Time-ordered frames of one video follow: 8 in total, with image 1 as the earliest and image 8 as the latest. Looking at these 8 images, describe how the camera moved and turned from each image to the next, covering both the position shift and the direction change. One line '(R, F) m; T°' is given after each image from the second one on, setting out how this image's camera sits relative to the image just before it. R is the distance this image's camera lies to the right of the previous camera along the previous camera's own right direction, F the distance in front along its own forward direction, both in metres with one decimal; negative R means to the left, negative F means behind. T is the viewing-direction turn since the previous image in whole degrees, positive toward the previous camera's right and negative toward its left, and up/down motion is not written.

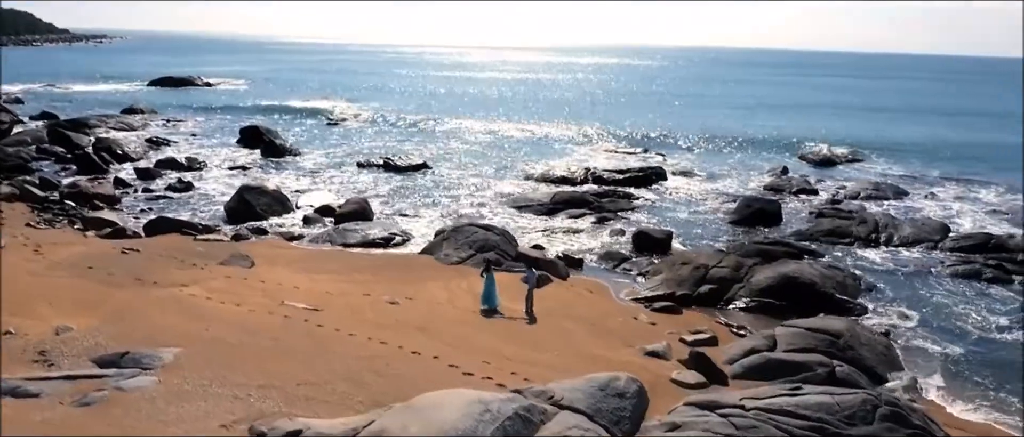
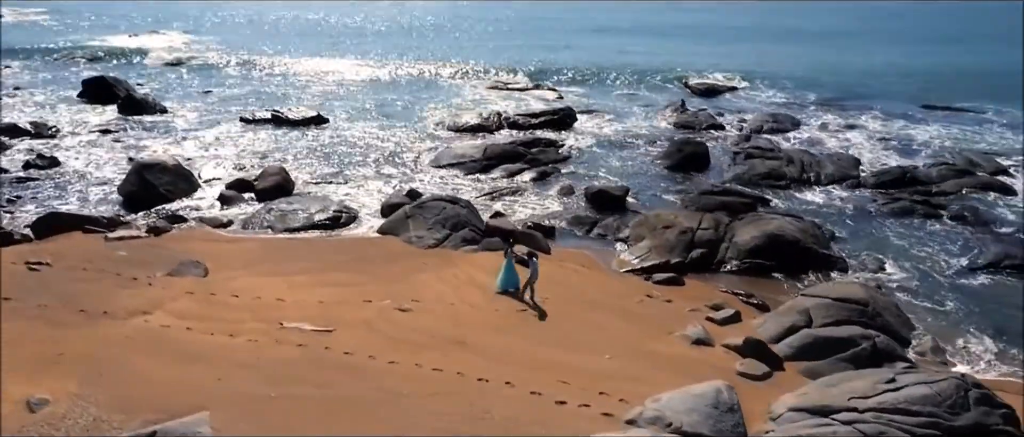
(-3.1, +1.6) m; +13°
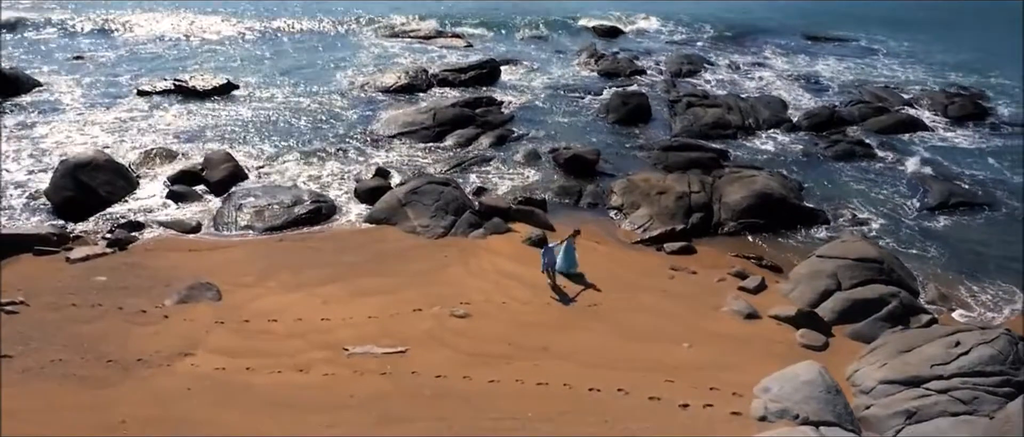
(-3.1, +0.7) m; +11°
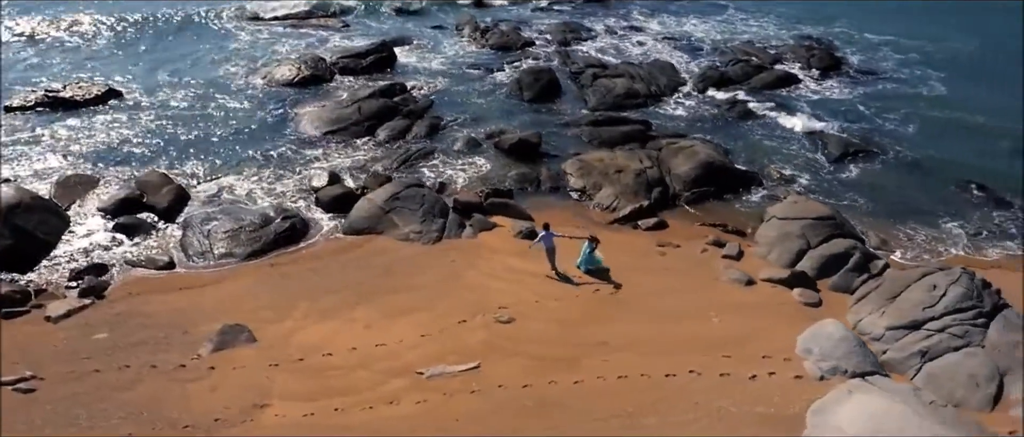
(-3.3, 0.0) m; +13°
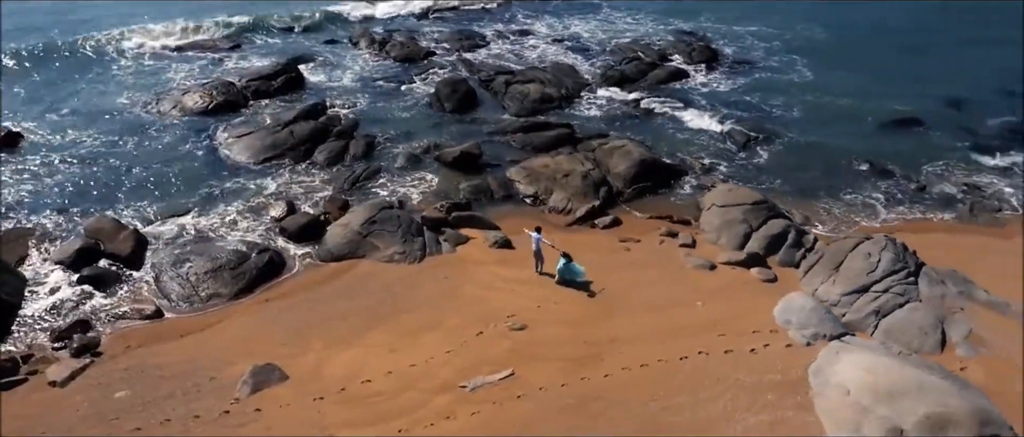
(-2.5, -0.7) m; +11°
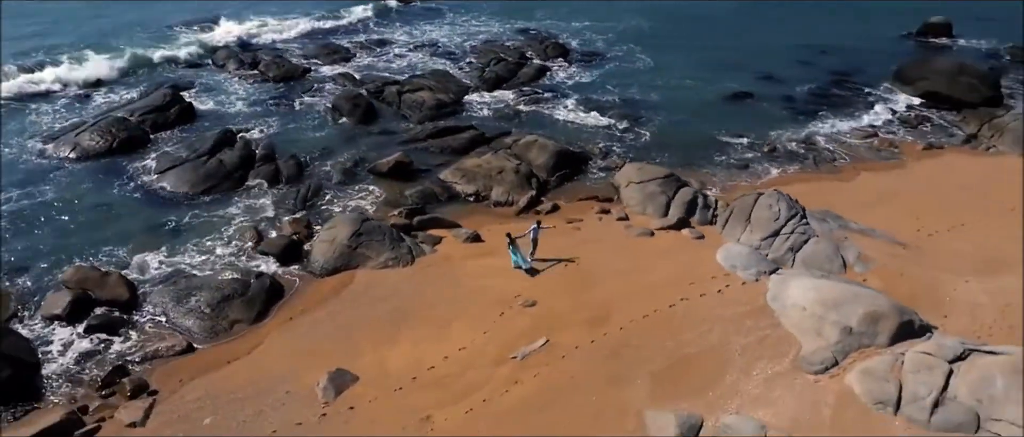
(-4.0, -1.7) m; +15°
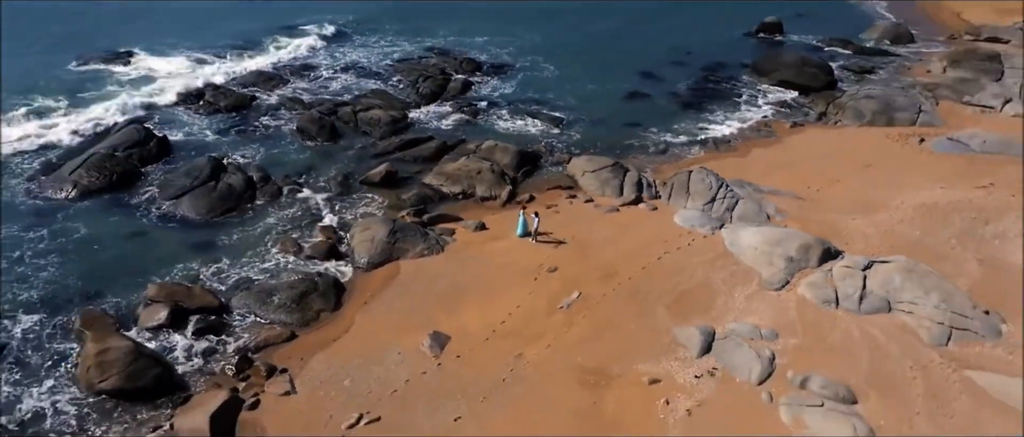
(-4.5, -3.7) m; +12°
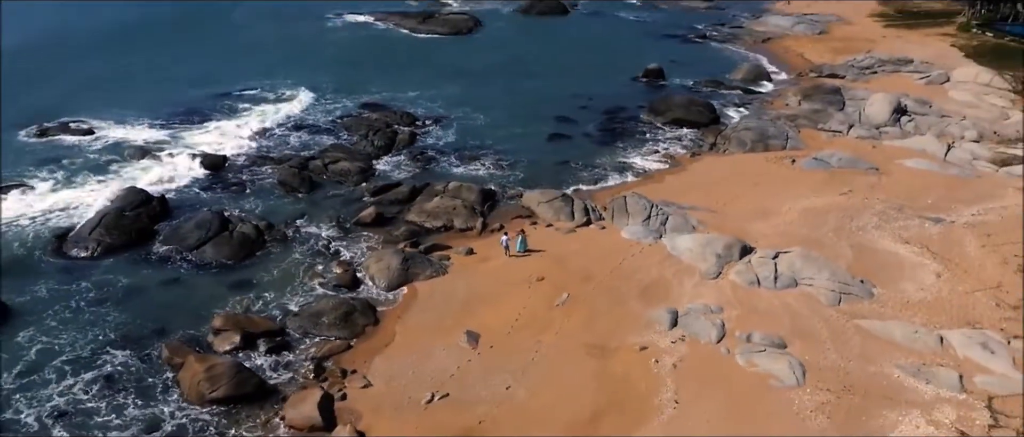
(-3.8, -4.8) m; +9°
